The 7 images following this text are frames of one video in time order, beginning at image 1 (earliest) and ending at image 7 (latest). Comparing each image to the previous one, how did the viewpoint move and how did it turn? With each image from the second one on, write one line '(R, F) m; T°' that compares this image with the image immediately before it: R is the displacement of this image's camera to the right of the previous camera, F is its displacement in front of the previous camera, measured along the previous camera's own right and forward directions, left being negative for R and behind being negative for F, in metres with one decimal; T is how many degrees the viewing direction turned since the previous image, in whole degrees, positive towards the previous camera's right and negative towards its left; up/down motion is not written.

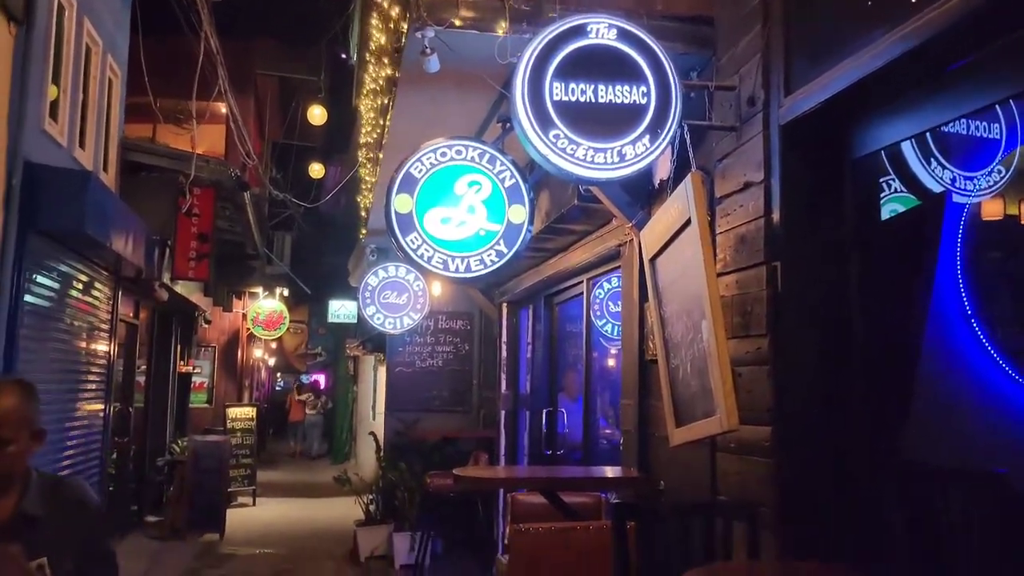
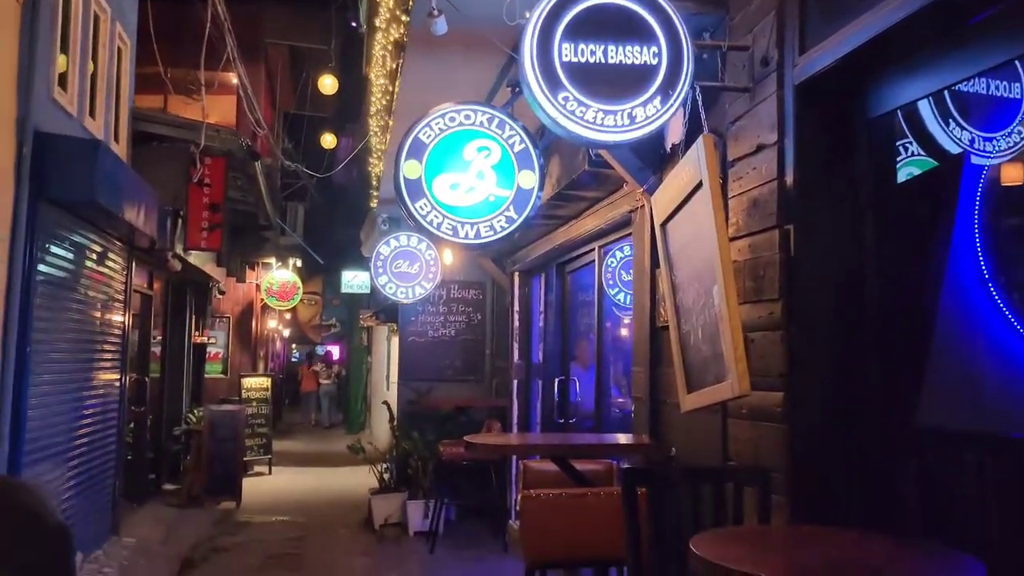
(0.0, 0.0) m; -1°
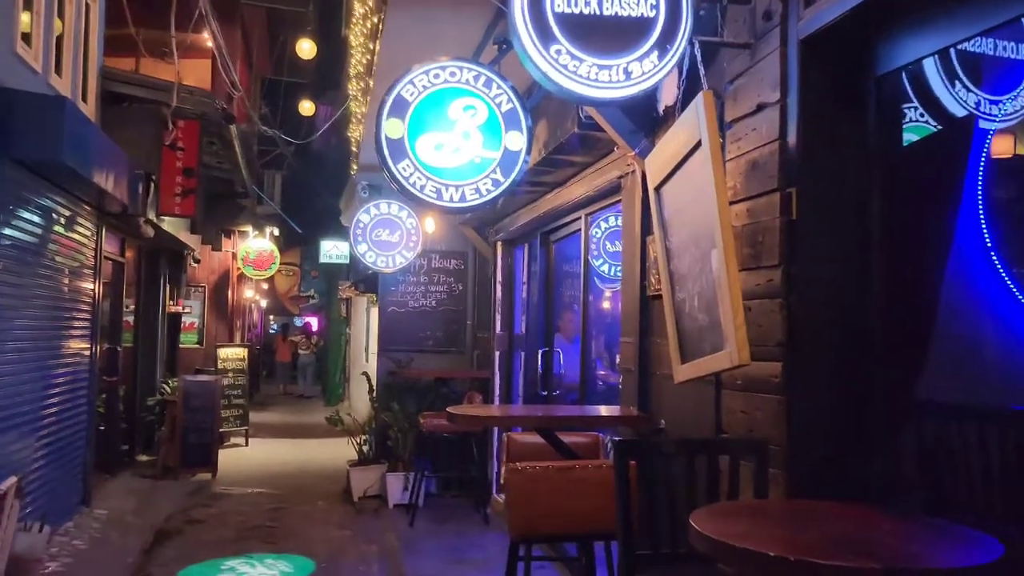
(0.0, +0.1) m; +1°
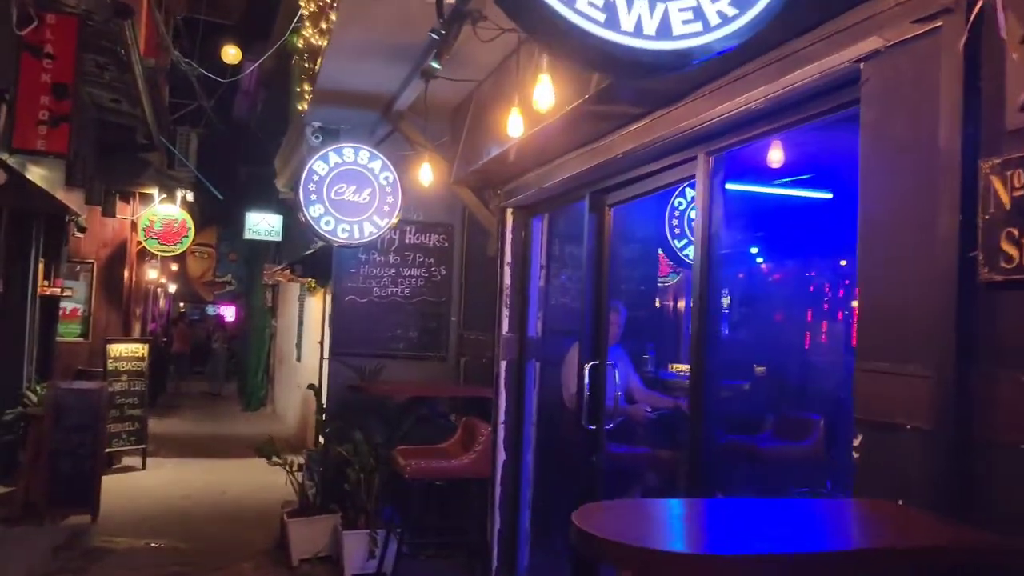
(-0.6, +2.1) m; +5°
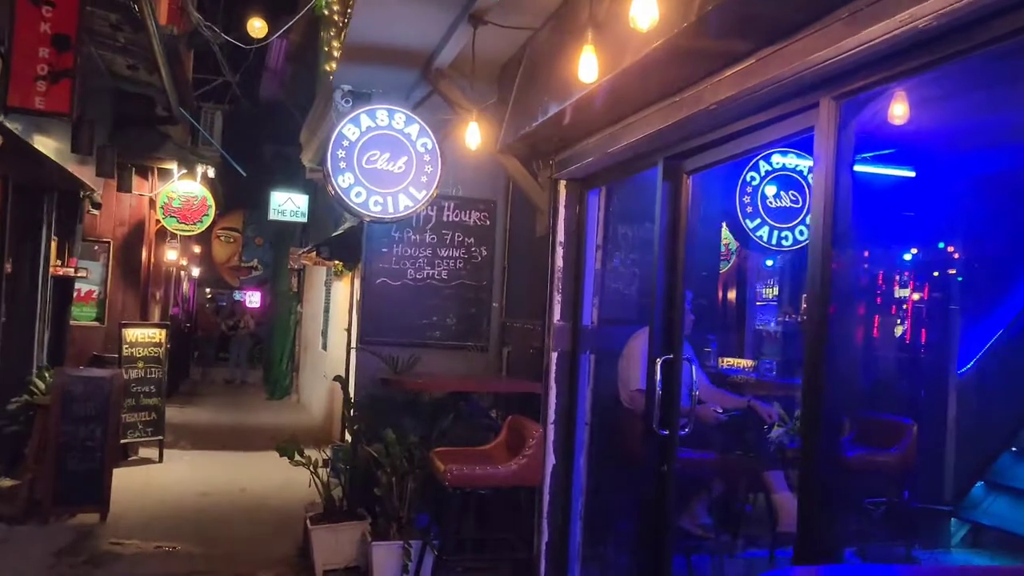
(-0.2, +0.6) m; -2°
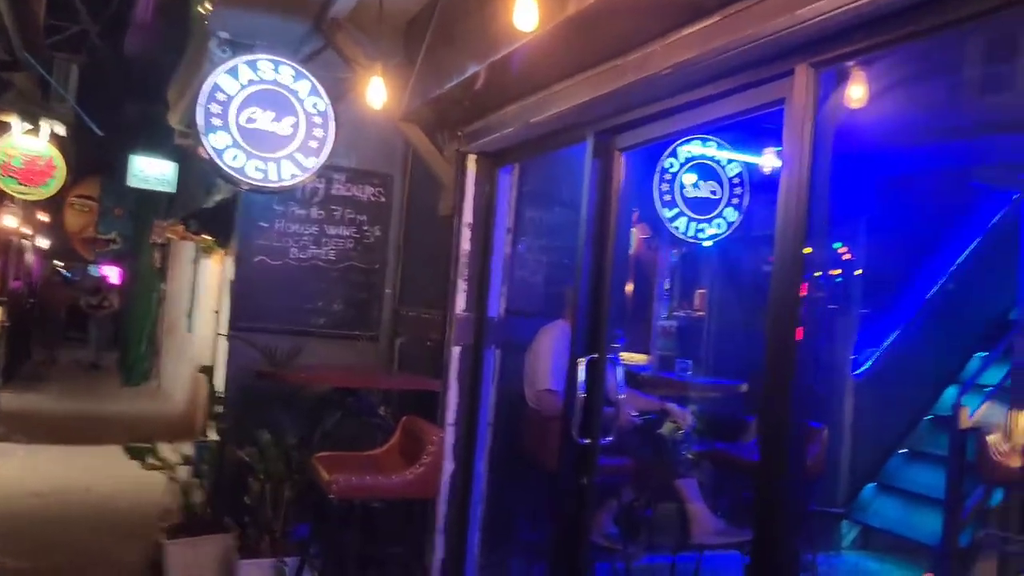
(-0.1, +0.5) m; +8°
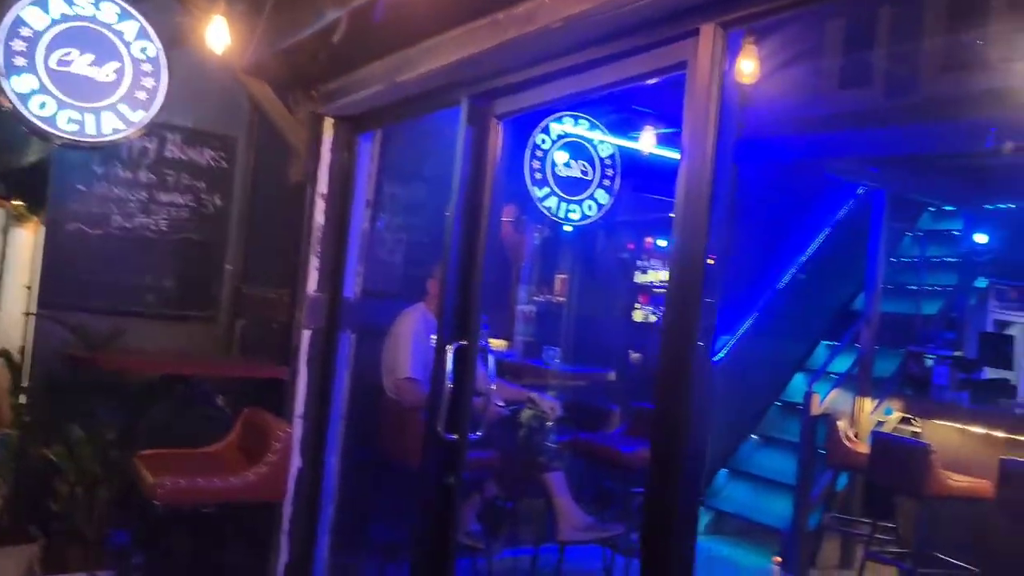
(0.0, +0.3) m; +10°
